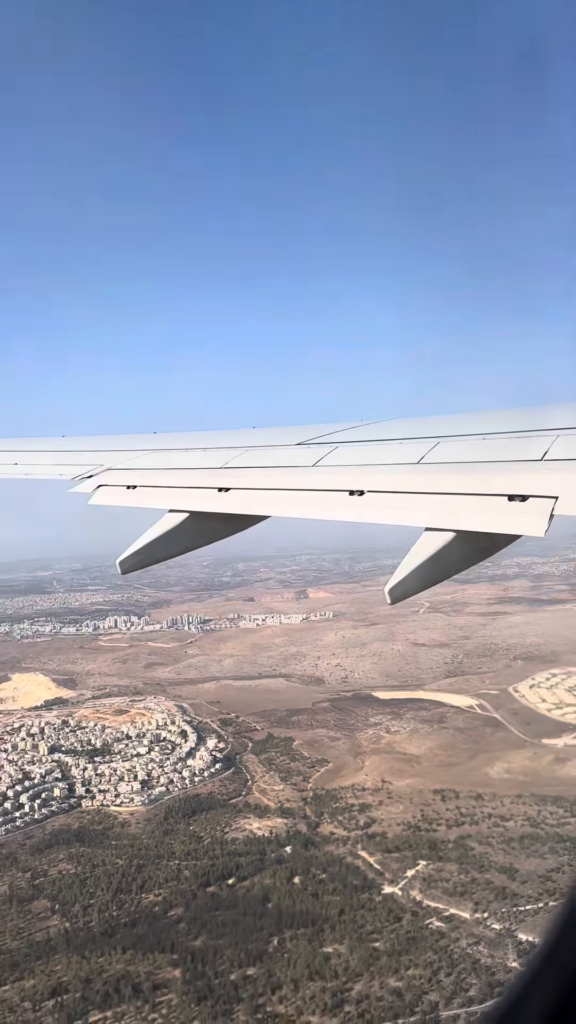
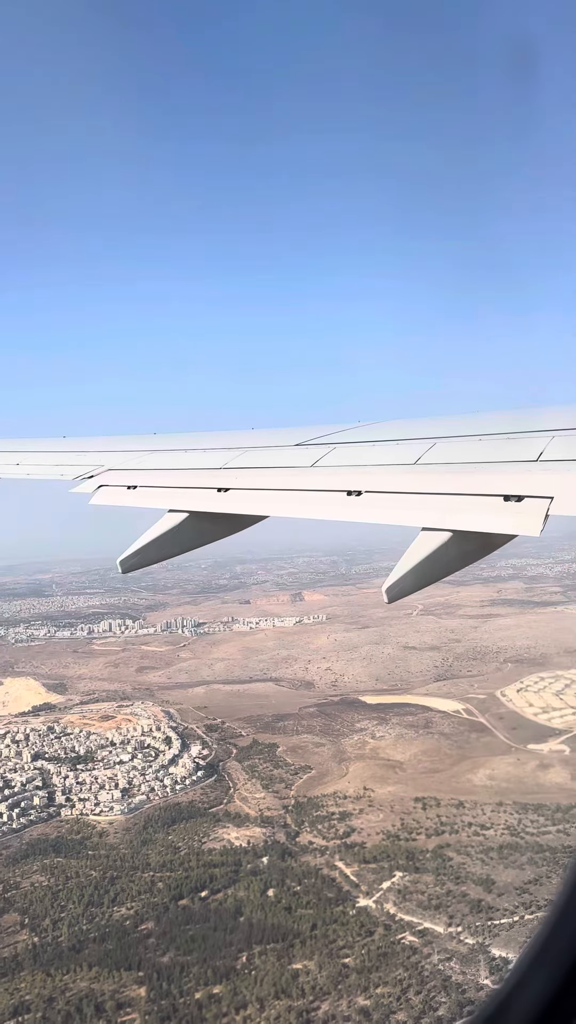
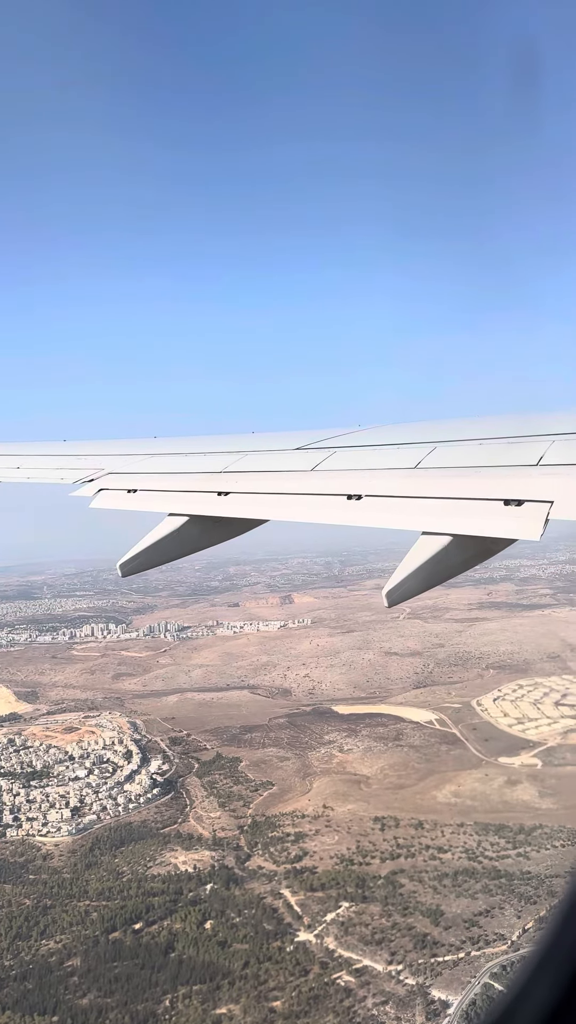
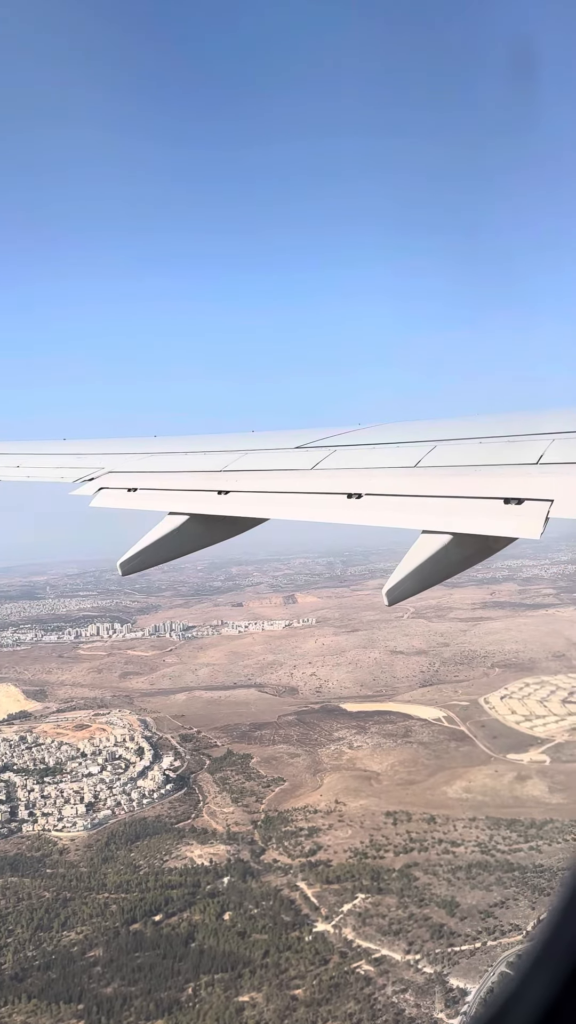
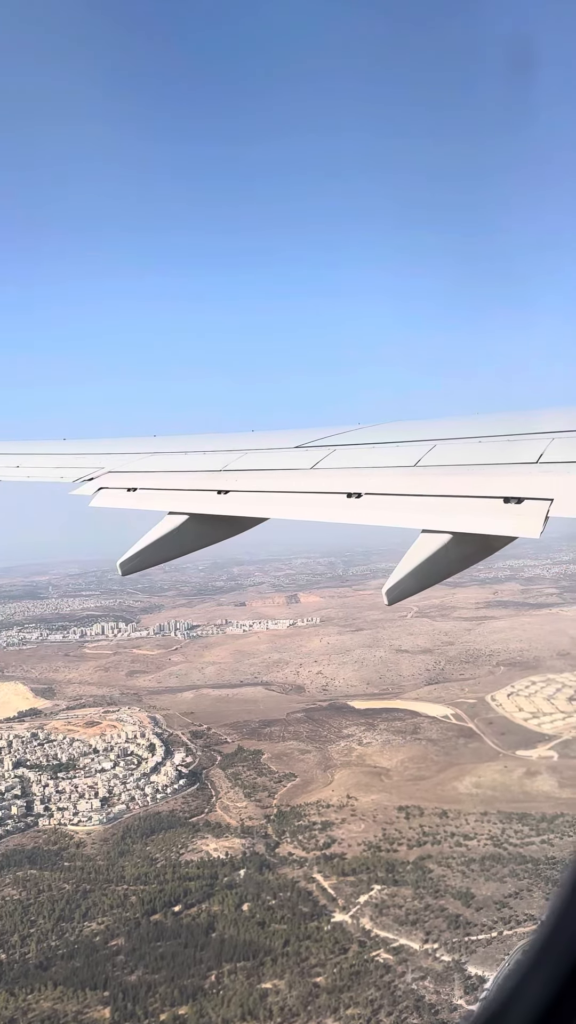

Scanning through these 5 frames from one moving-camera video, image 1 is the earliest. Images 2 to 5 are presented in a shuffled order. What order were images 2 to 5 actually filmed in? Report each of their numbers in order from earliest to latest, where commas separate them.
2, 5, 4, 3
